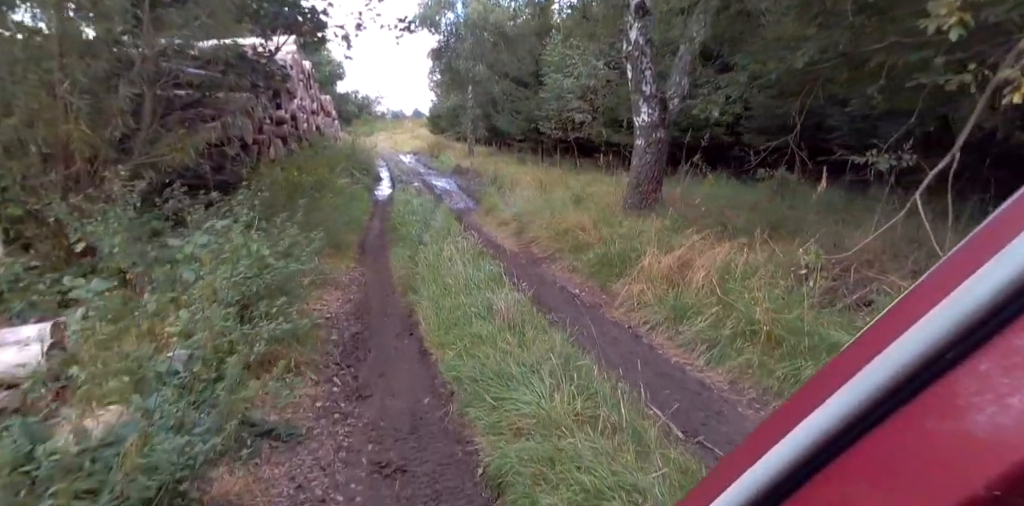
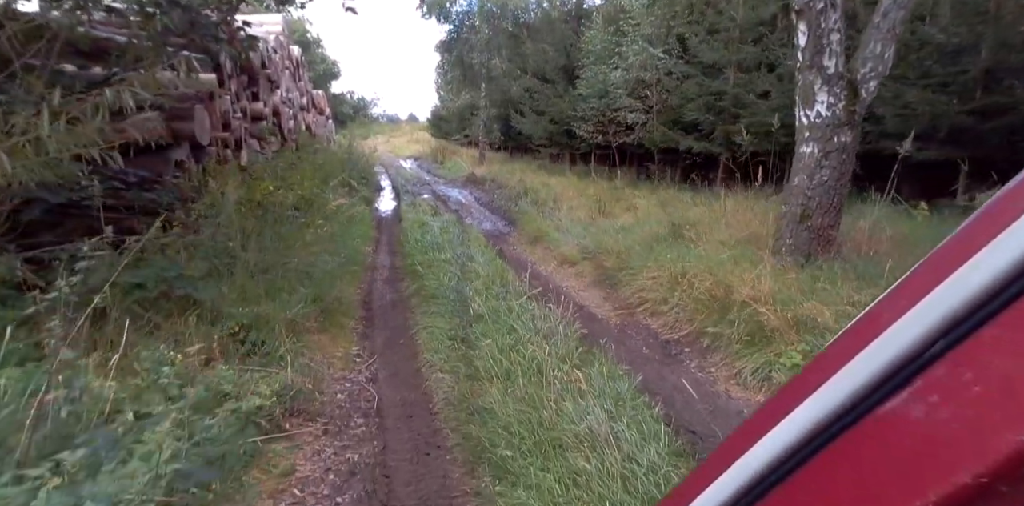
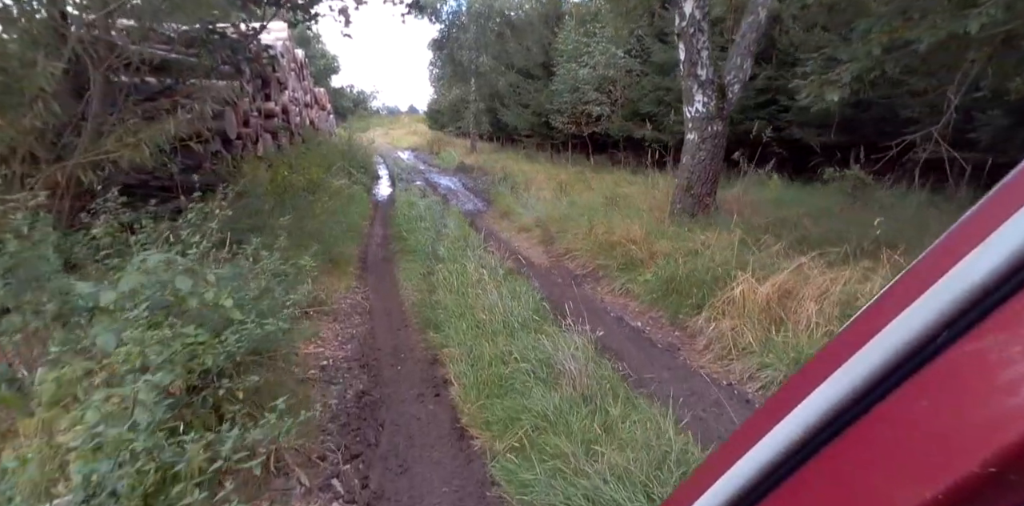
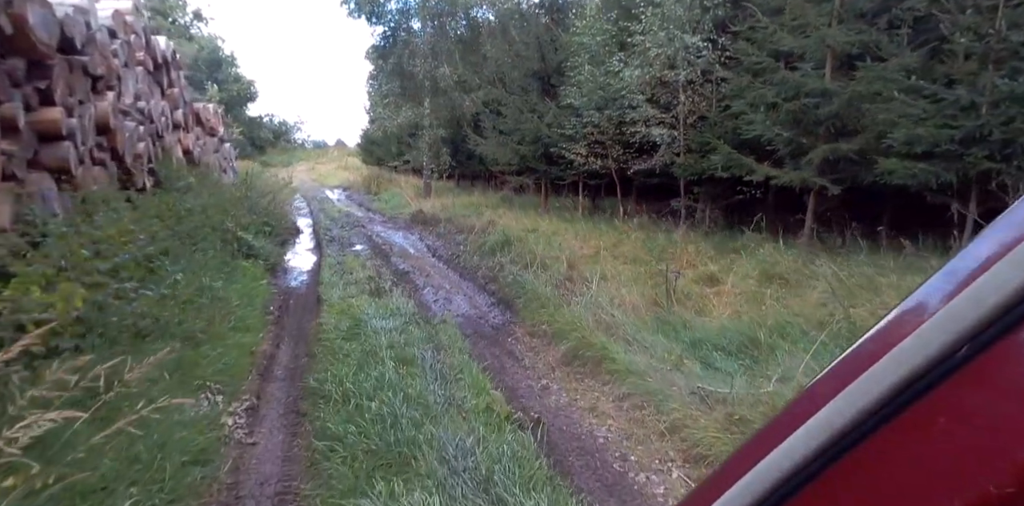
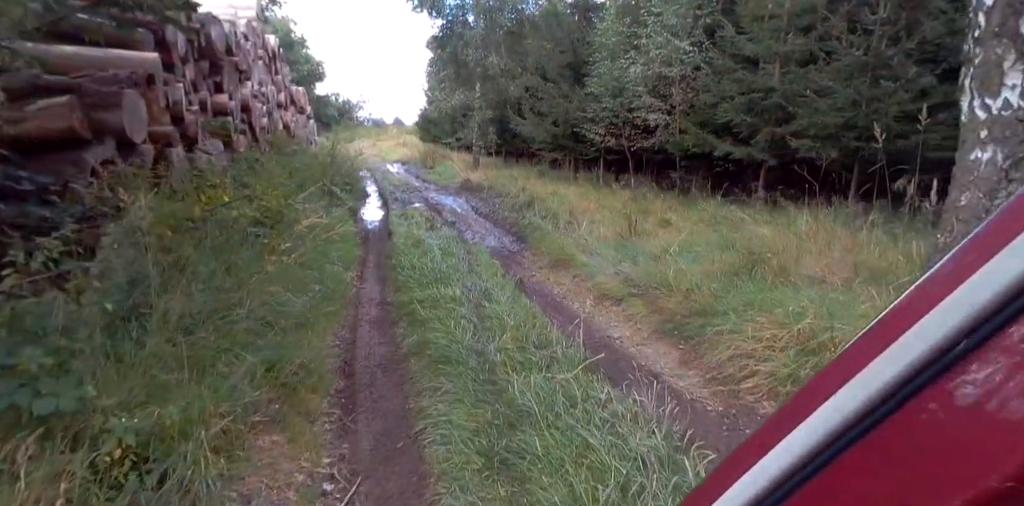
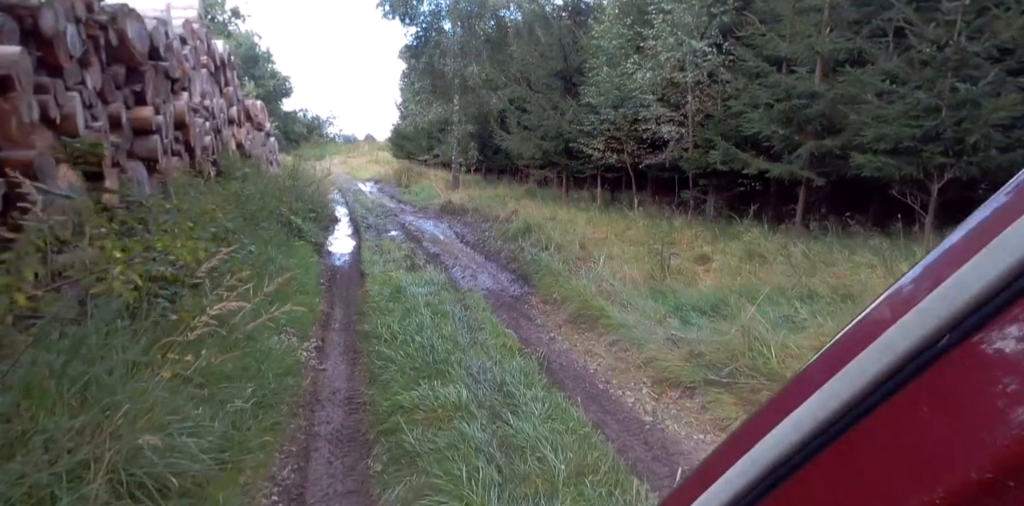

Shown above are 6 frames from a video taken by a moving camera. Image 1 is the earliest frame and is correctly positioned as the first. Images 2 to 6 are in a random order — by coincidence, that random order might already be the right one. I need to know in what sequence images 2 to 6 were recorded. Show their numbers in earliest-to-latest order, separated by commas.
3, 2, 5, 6, 4
